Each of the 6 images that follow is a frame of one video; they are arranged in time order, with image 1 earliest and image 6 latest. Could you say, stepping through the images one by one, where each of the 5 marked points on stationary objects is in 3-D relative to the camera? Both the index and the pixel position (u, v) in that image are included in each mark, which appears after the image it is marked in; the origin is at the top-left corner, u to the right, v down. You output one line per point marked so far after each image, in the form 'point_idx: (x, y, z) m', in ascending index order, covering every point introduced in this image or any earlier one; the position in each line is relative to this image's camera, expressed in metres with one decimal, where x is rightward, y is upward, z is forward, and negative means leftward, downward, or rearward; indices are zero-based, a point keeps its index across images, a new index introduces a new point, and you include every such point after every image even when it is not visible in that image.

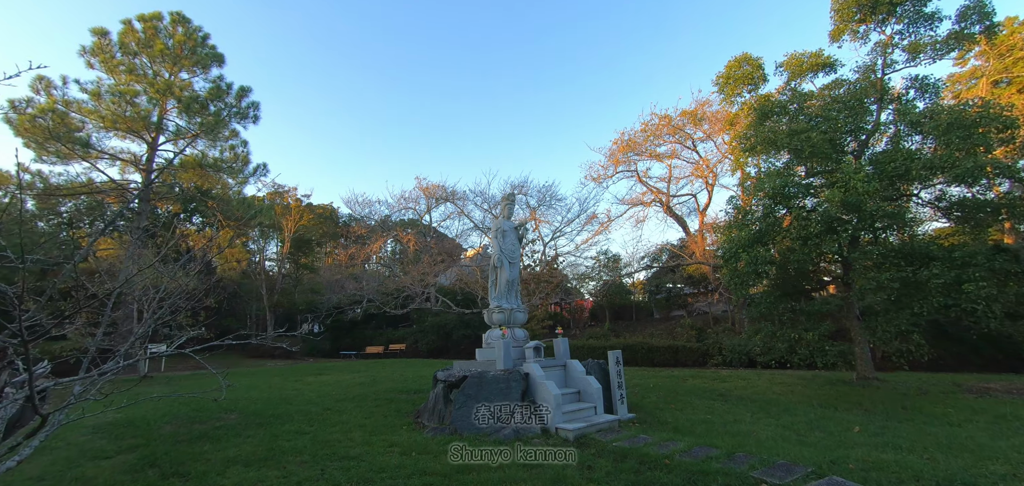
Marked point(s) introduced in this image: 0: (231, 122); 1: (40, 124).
0: (-12.5, +5.4, +19.0) m
1: (-15.2, +3.8, +13.7) m
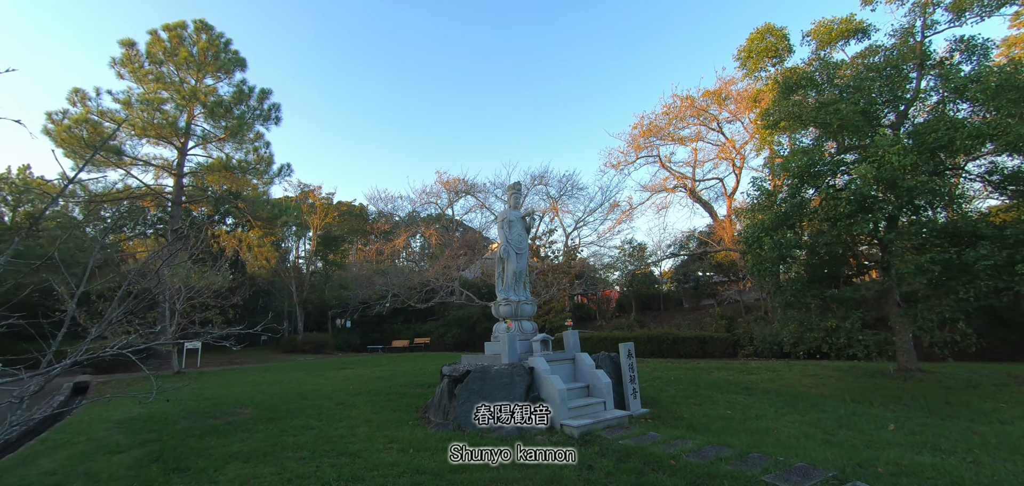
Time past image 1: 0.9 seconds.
0: (-11.7, +5.4, +19.5) m
1: (-14.7, +3.6, +14.4) m
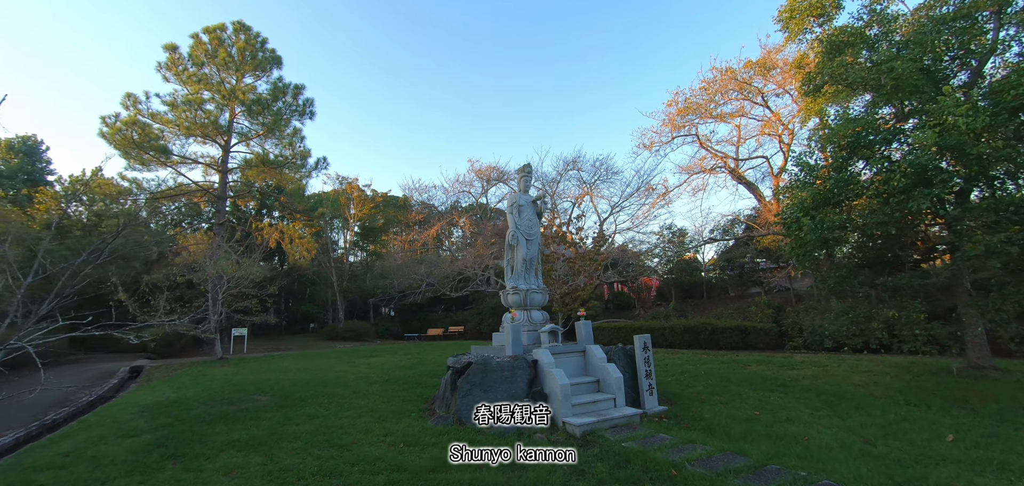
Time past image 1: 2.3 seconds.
0: (-10.4, +5.8, +20.1) m
1: (-13.8, +3.8, +15.3) m
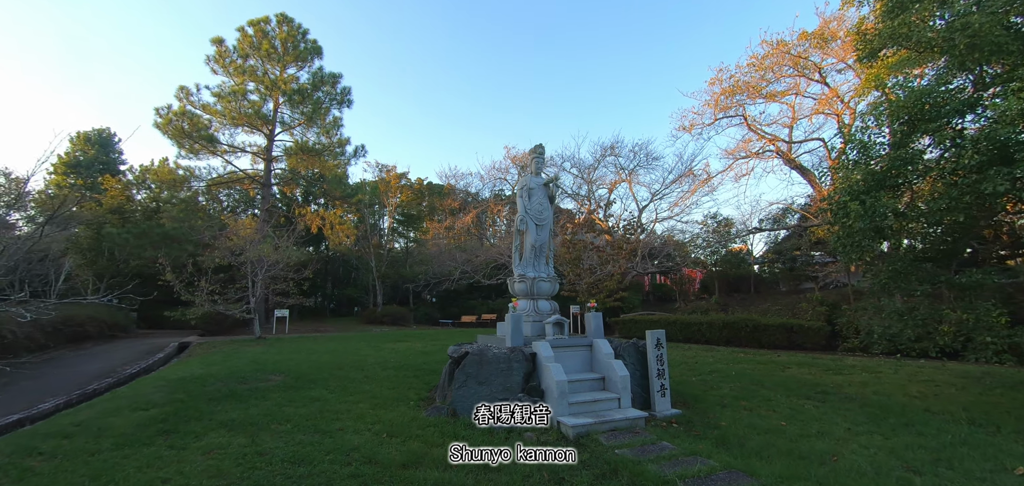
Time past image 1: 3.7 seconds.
0: (-8.7, +6.5, +20.6) m
1: (-12.6, +4.5, +16.2) m
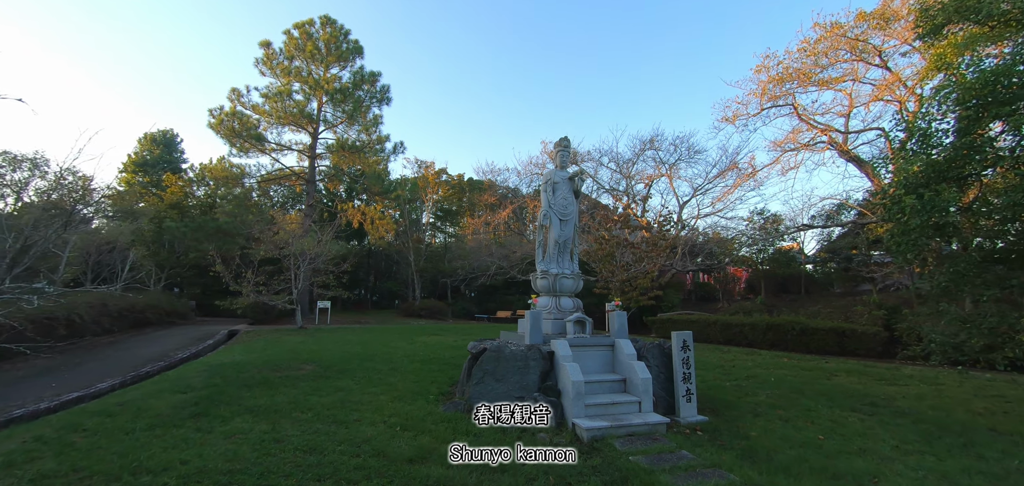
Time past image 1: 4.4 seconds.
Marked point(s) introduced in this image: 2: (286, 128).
0: (-7.0, +6.8, +21.1) m
1: (-11.3, +4.7, +17.2) m
2: (-10.5, +5.4, +19.9) m
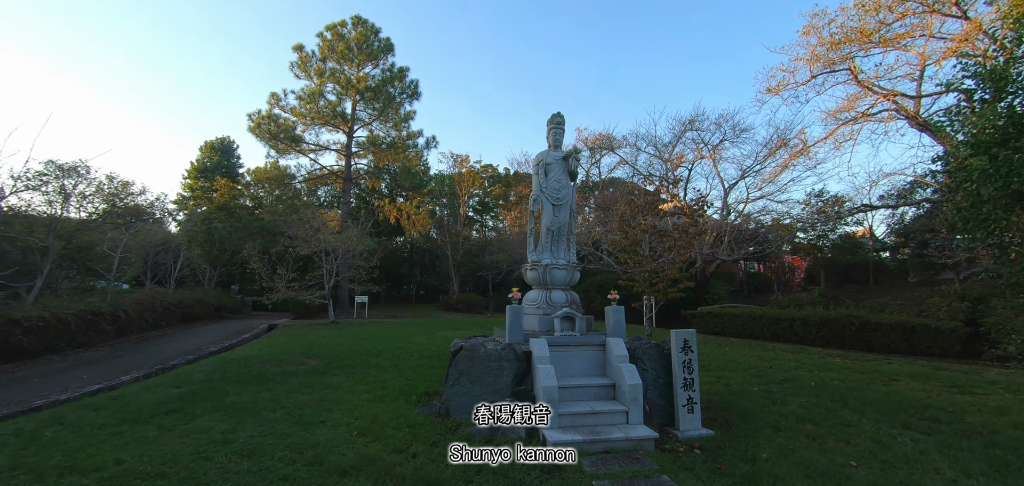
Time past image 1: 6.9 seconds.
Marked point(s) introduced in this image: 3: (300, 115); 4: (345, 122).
0: (-5.5, +7.0, +21.2) m
1: (-10.2, +4.8, +17.8) m
2: (-9.1, +5.5, +20.4) m
3: (-9.8, +5.9, +19.8) m
4: (-7.8, +5.7, +20.0) m
